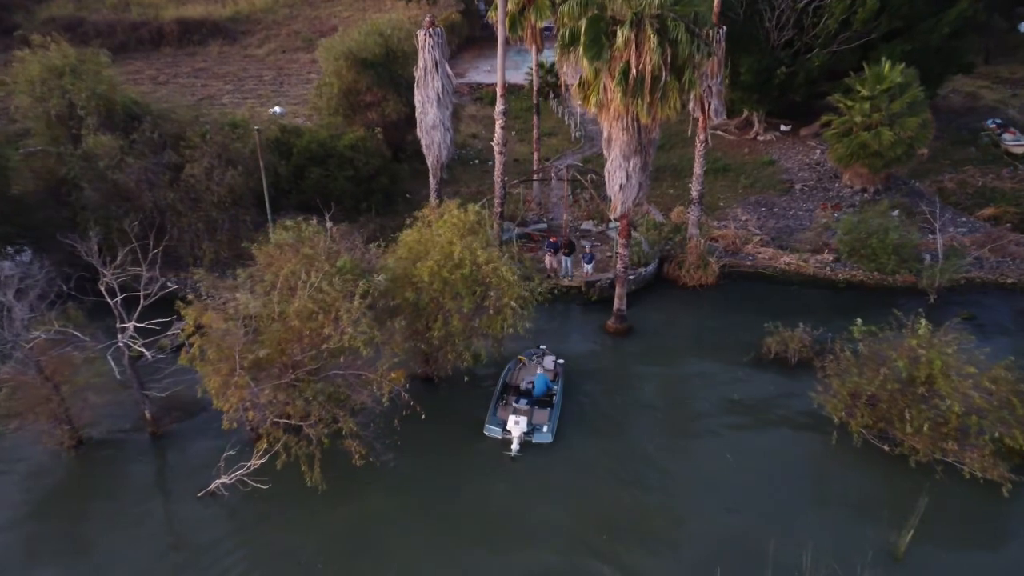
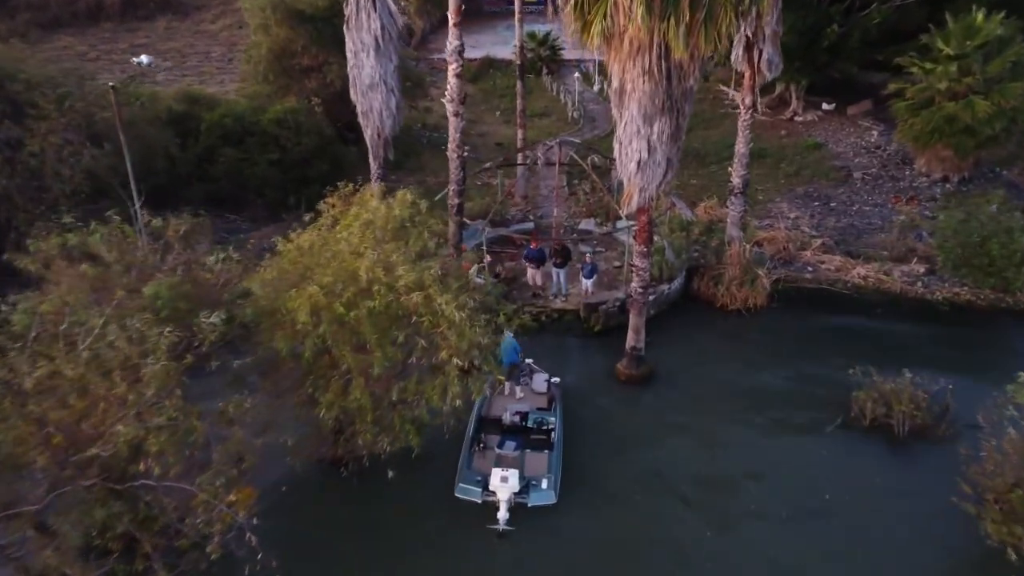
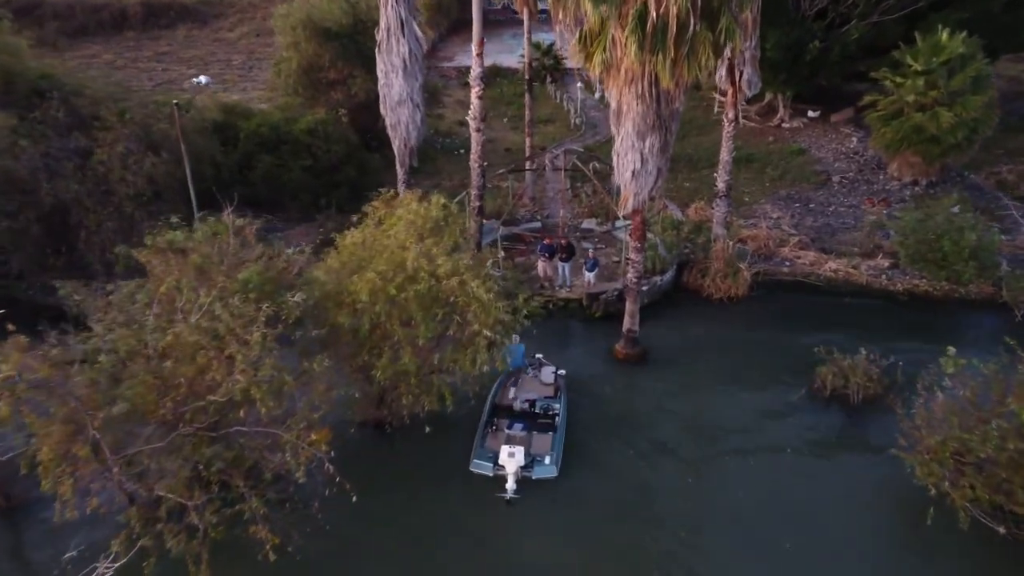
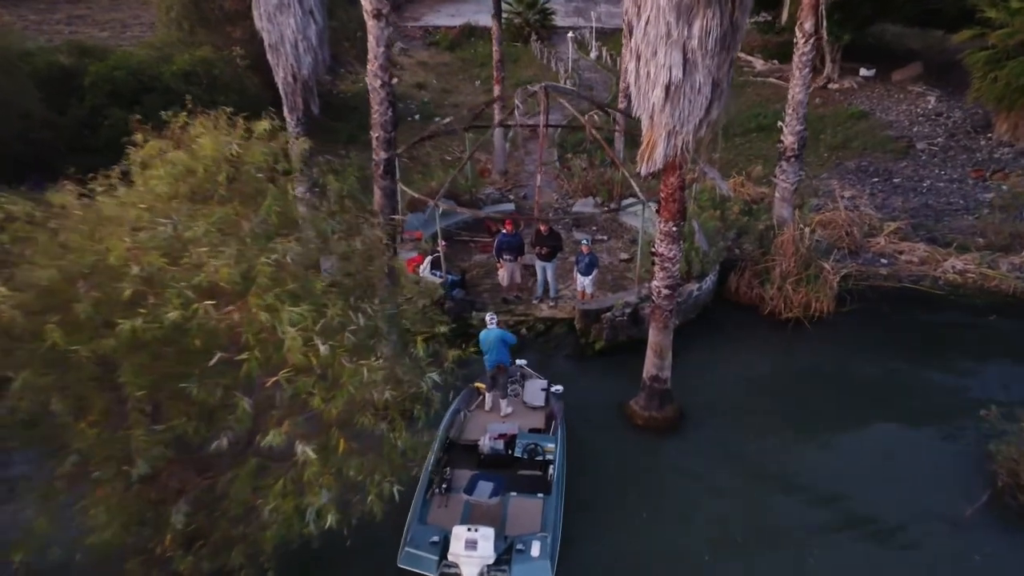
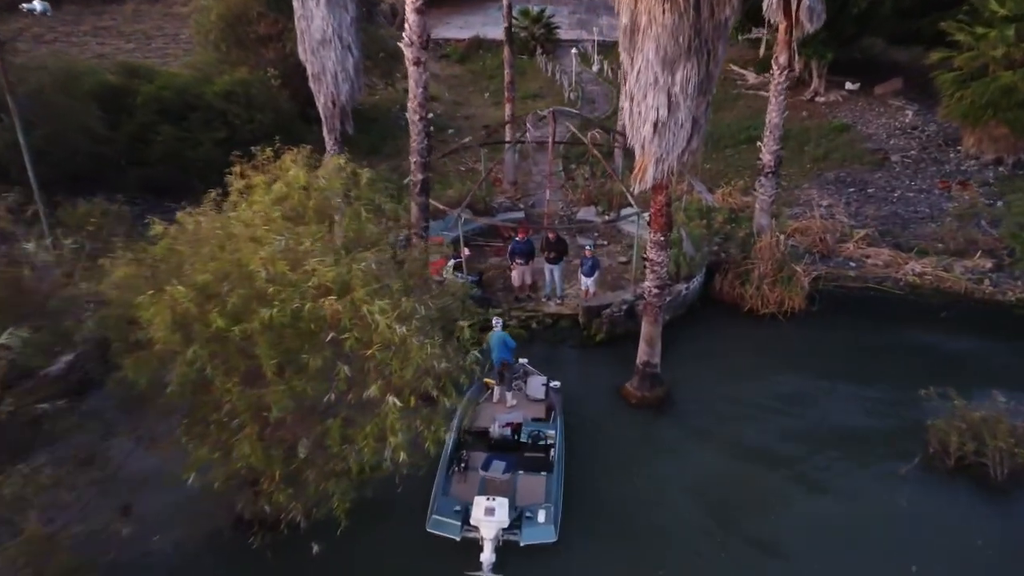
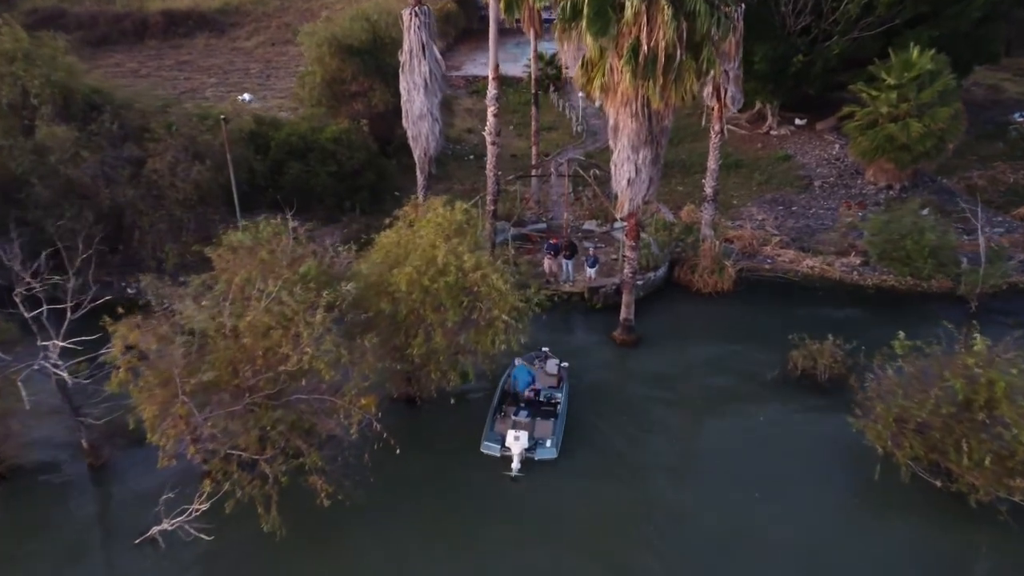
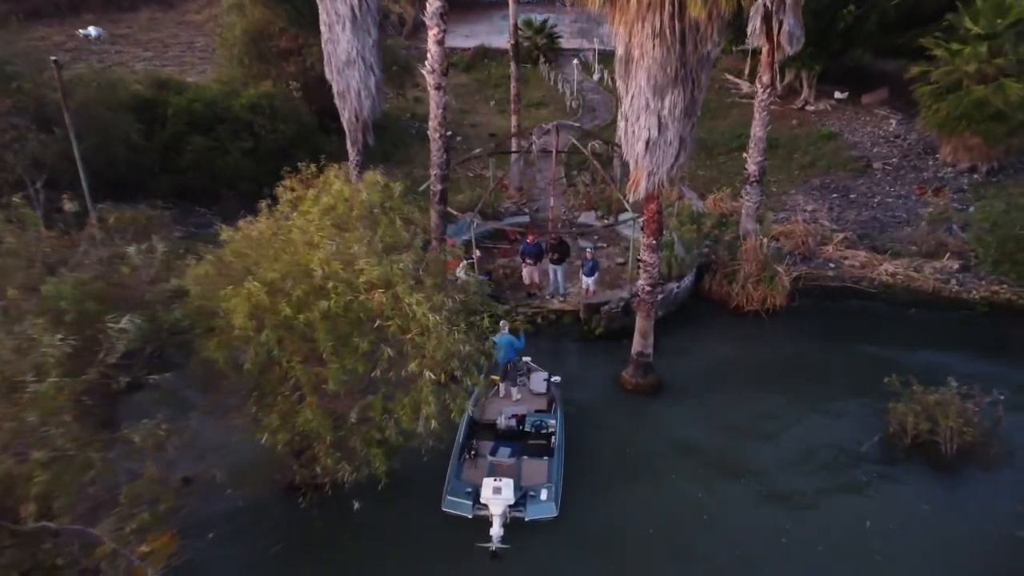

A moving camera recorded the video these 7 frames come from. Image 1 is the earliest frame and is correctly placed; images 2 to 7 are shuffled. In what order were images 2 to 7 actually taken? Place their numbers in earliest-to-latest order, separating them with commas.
6, 3, 2, 7, 5, 4
